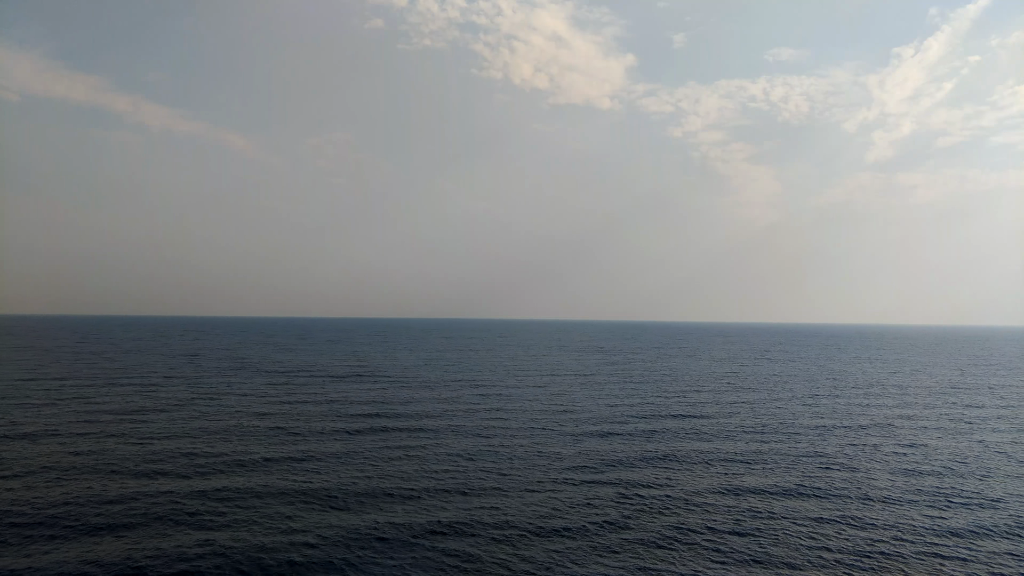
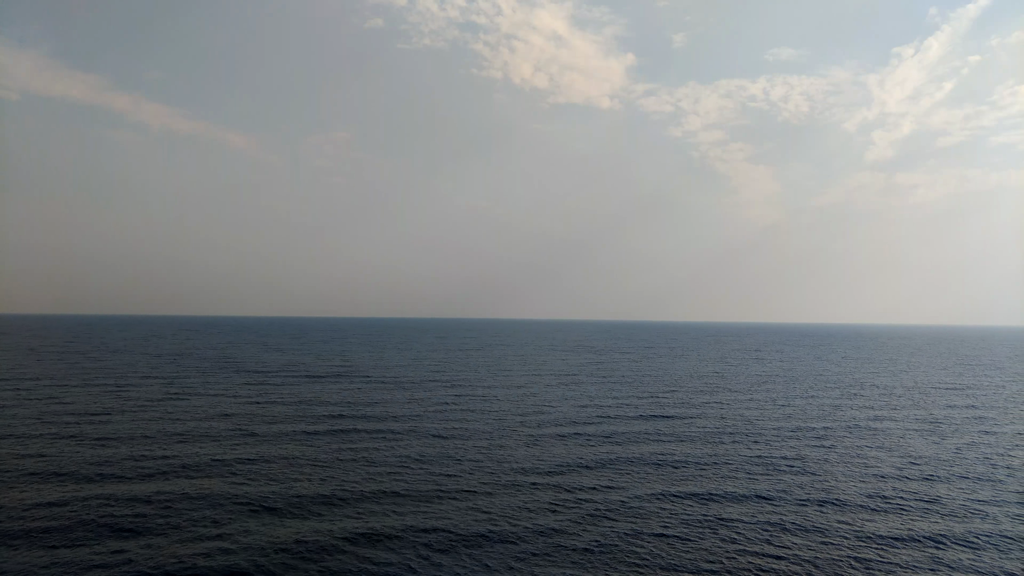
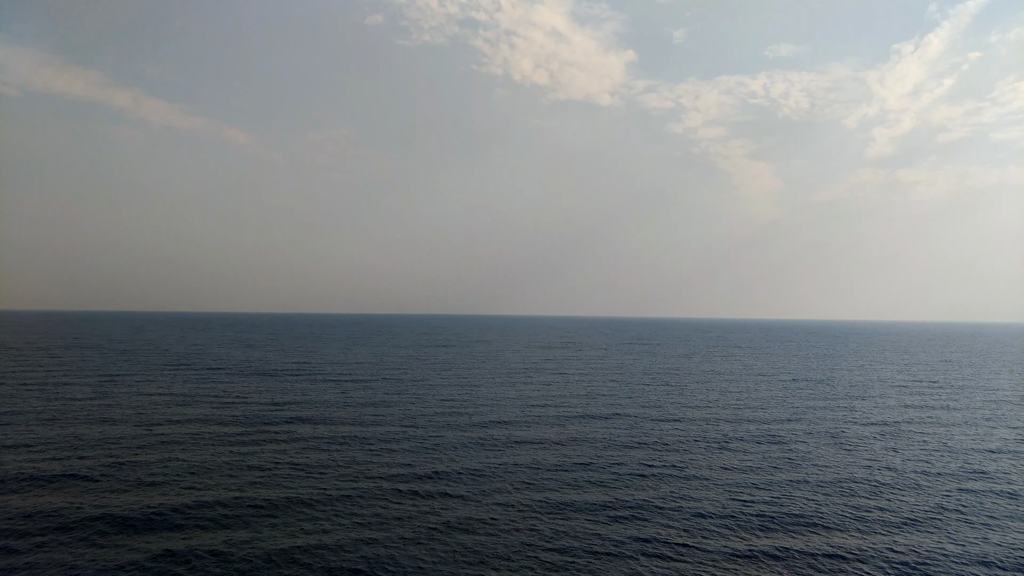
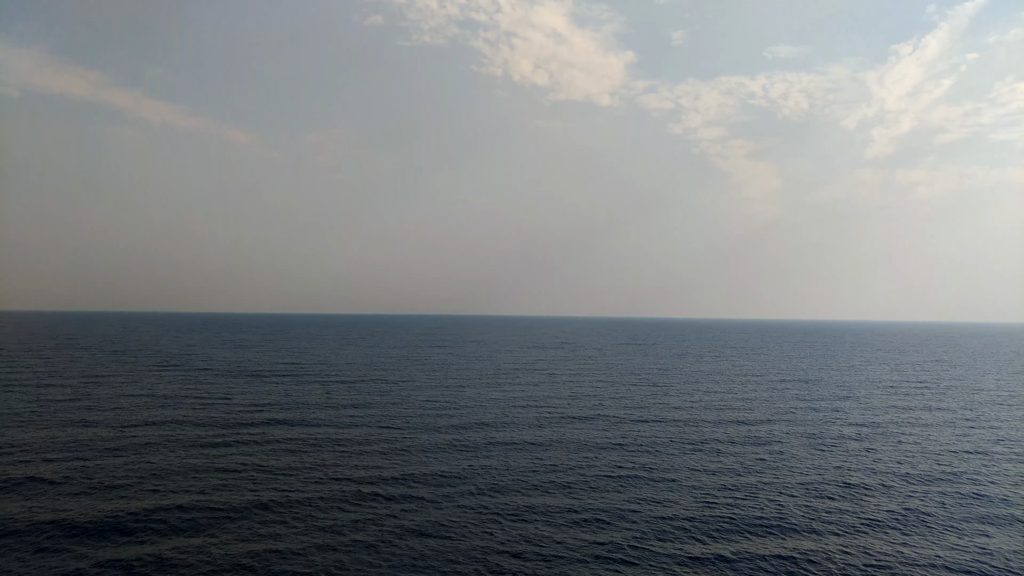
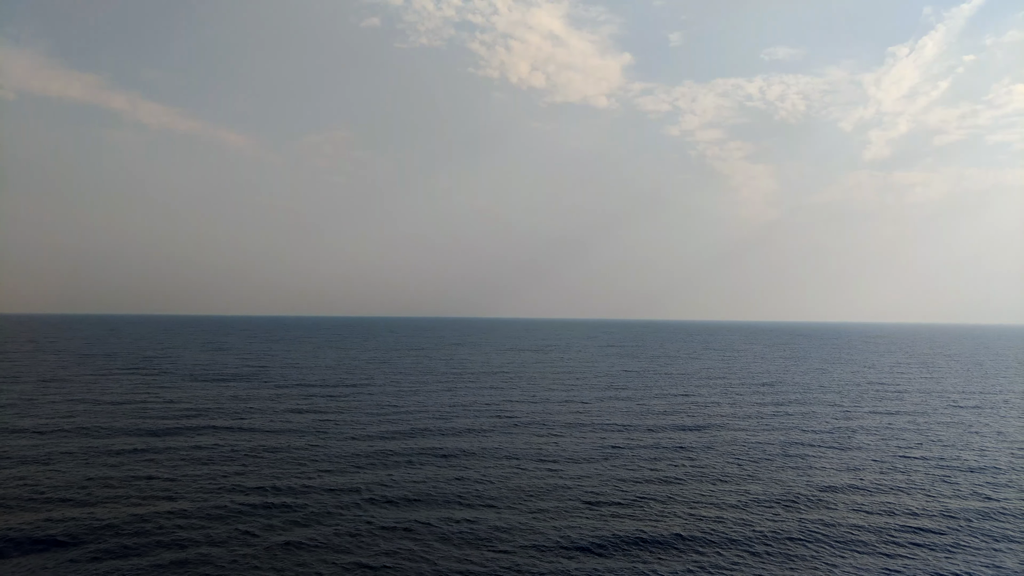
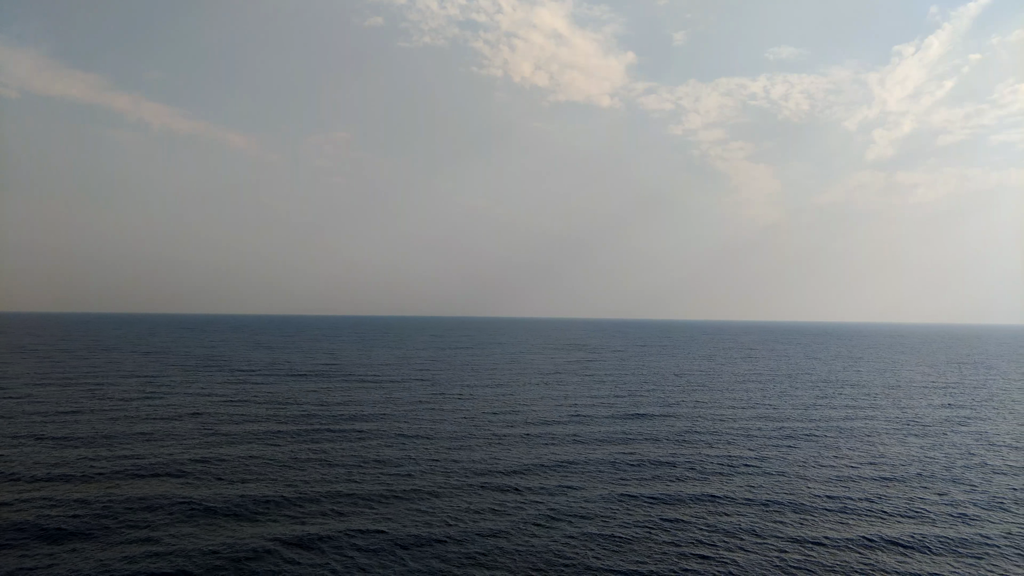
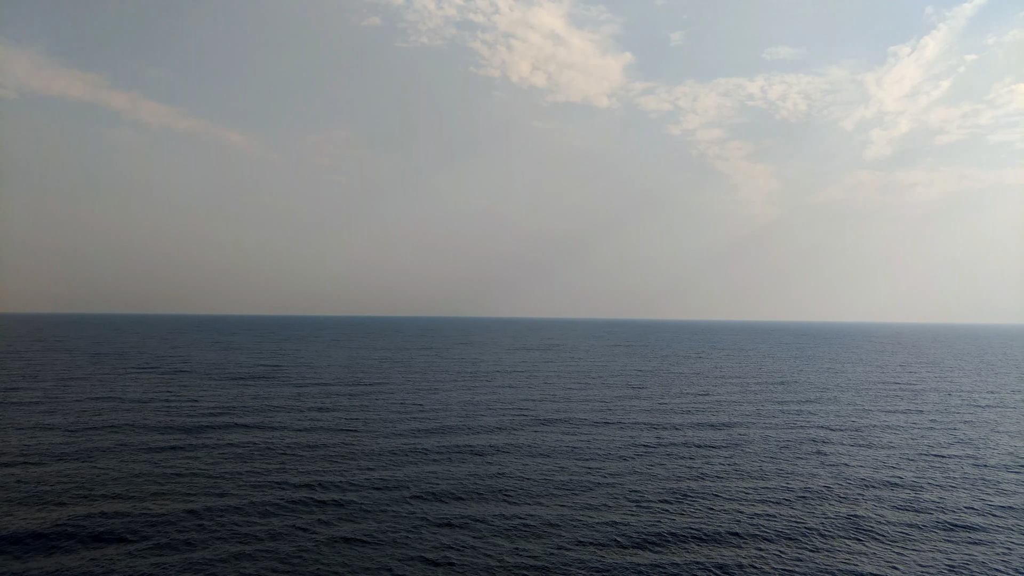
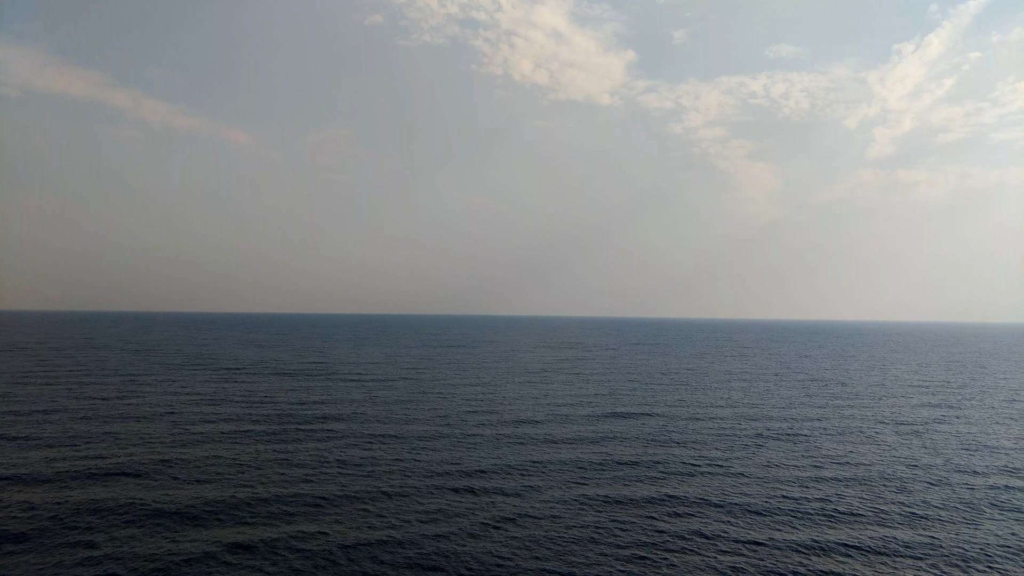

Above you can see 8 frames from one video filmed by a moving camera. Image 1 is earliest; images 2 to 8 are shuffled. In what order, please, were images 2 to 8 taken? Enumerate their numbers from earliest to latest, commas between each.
2, 6, 8, 3, 4, 7, 5
